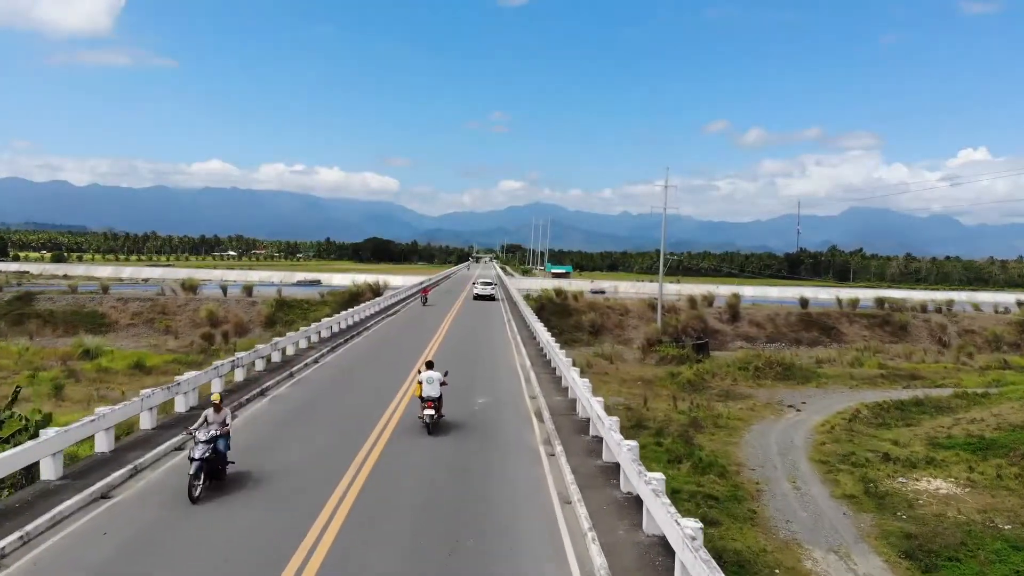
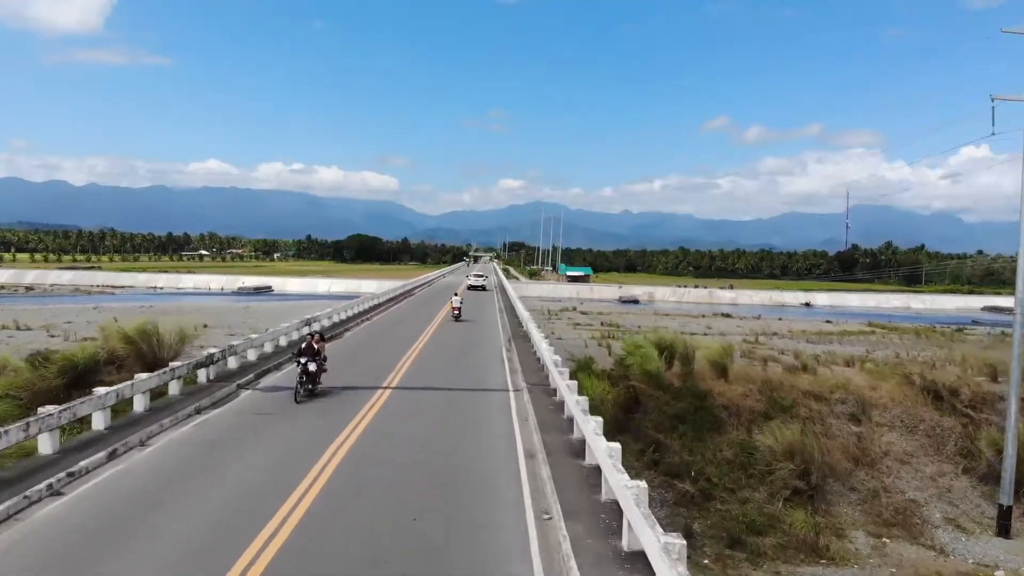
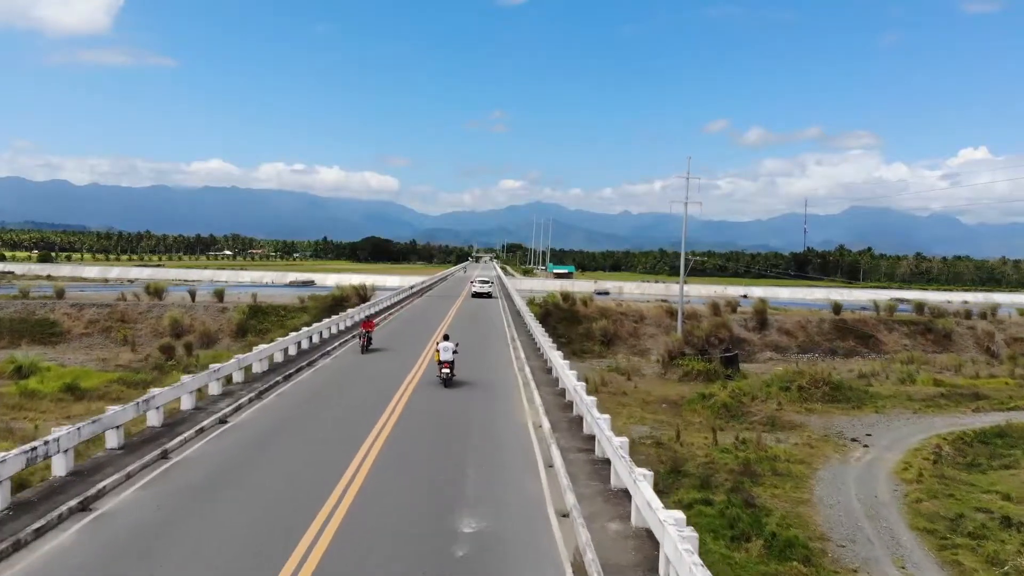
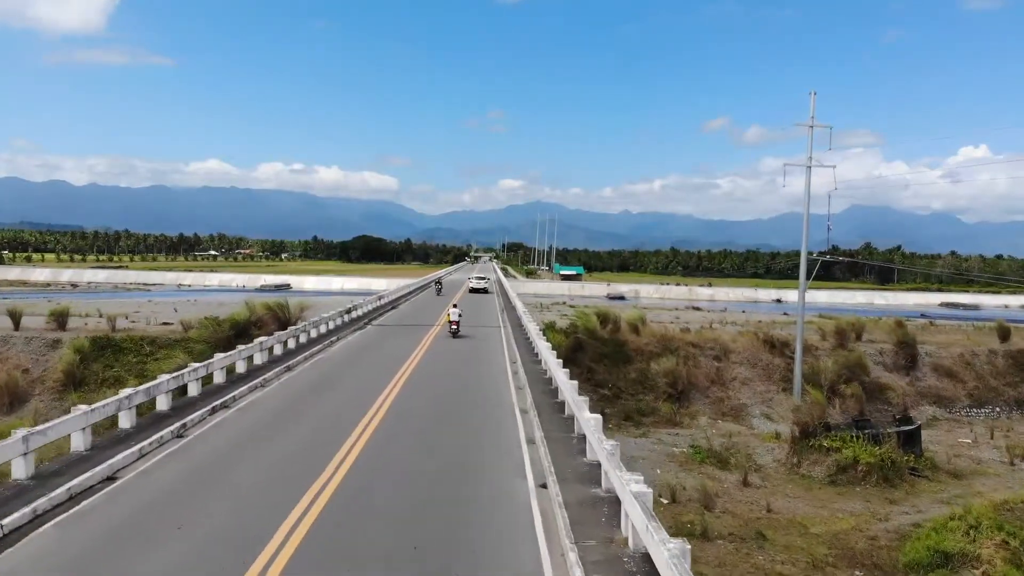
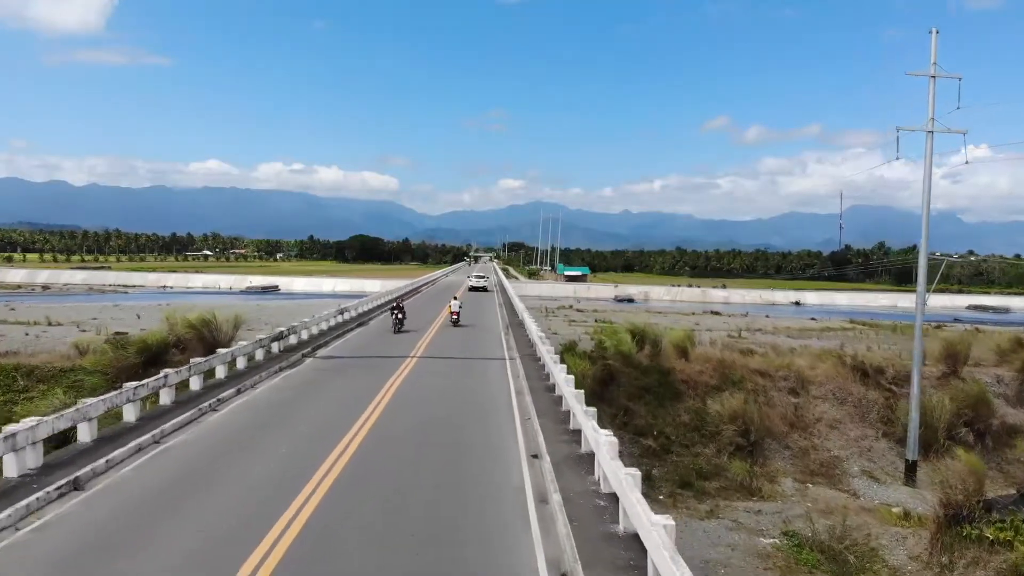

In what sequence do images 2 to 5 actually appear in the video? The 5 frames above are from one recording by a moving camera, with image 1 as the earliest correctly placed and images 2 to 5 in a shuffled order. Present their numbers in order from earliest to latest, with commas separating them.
3, 4, 5, 2
